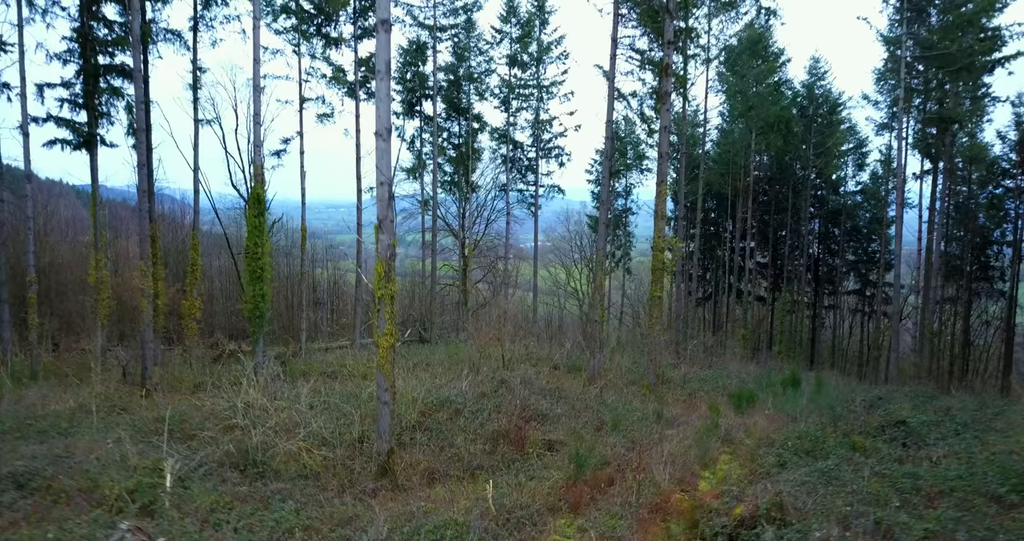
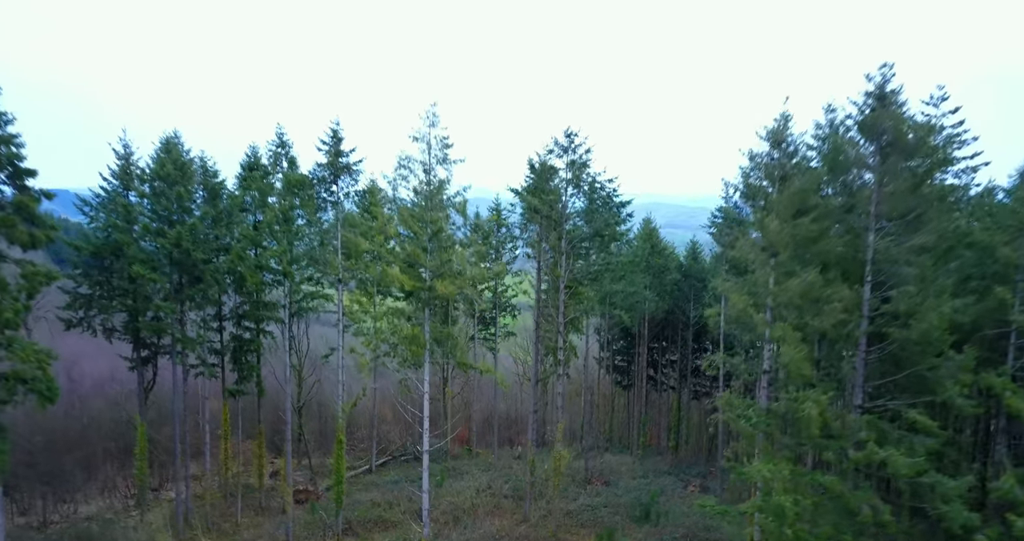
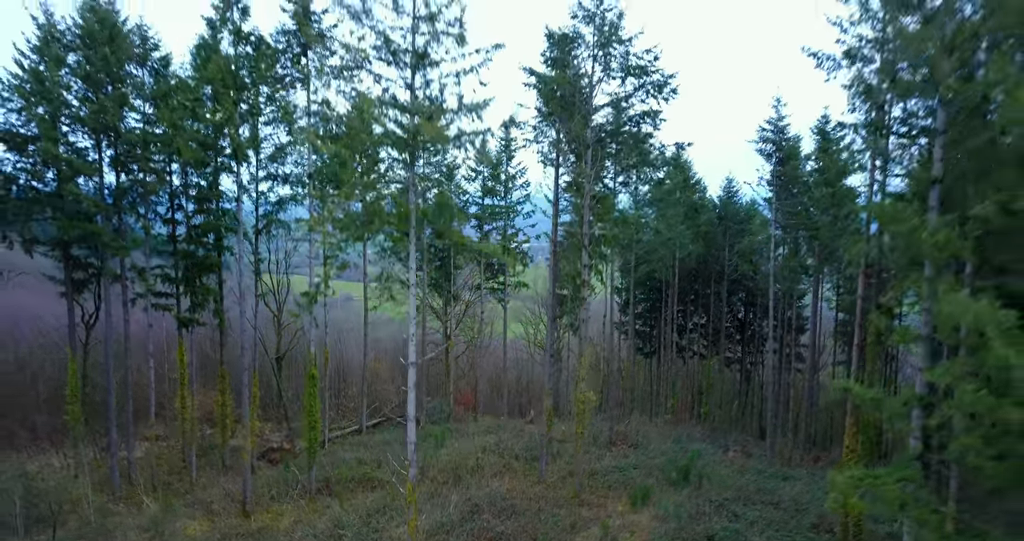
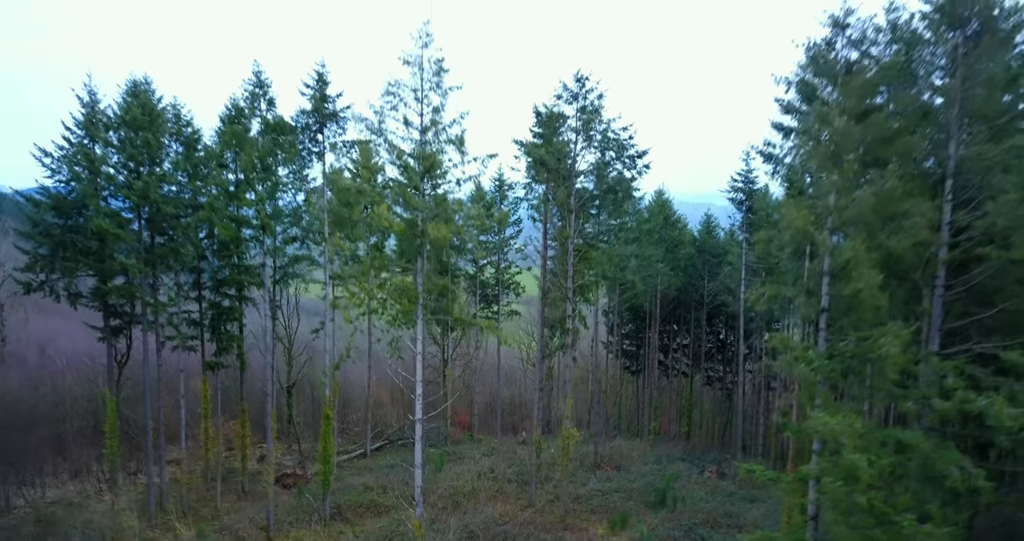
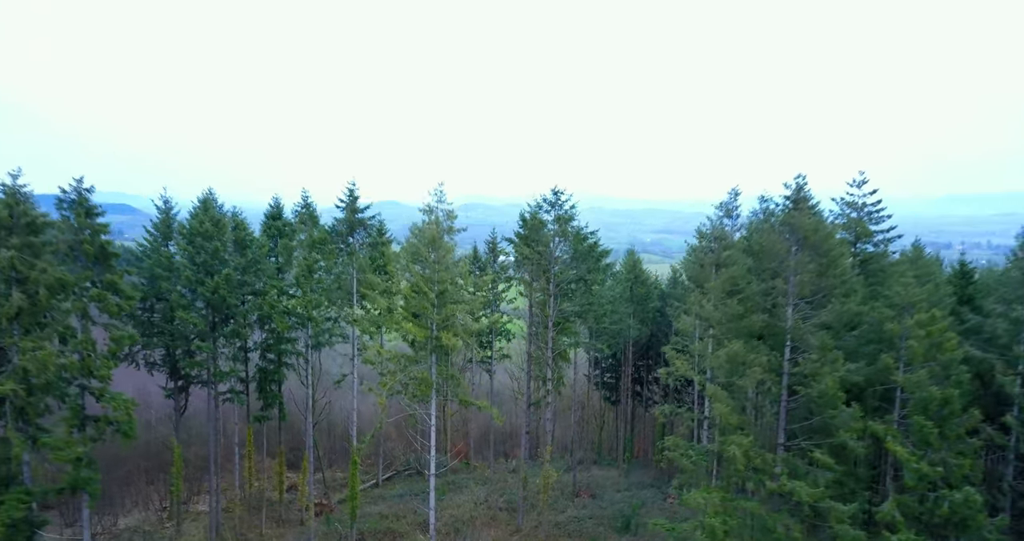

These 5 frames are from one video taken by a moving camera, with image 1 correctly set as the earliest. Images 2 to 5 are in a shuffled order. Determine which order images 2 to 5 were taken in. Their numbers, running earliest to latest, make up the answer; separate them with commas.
3, 4, 2, 5
